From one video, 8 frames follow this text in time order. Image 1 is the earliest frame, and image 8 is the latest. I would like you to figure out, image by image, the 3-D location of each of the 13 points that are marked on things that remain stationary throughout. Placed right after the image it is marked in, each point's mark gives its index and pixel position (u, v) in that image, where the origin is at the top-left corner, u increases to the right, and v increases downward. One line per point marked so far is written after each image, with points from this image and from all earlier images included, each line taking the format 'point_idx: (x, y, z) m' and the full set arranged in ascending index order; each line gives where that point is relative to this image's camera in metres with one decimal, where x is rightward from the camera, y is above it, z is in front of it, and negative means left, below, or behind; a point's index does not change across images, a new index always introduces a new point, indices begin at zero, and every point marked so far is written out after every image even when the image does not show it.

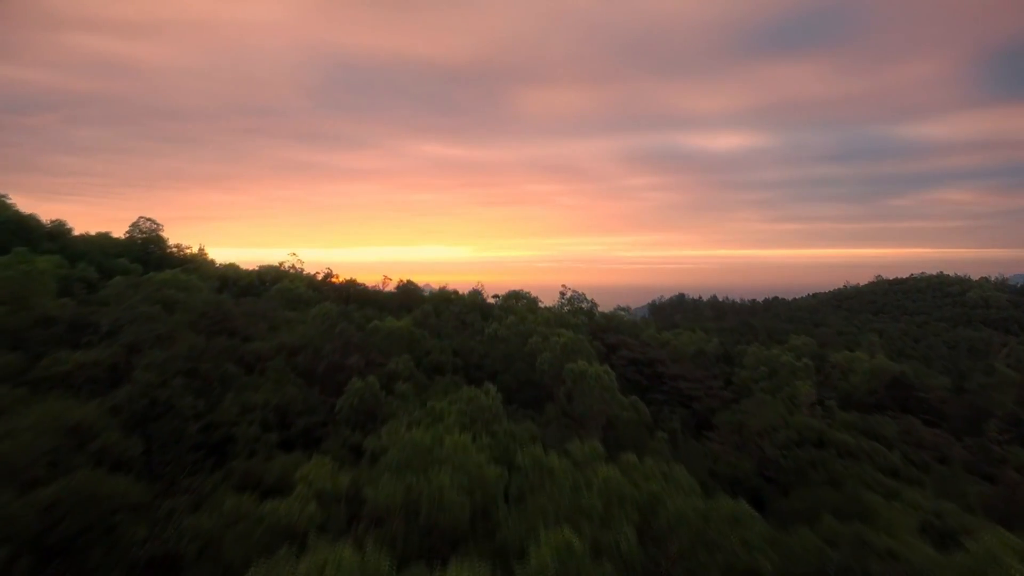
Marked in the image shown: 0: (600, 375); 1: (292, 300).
0: (+1.4, -1.4, +8.8) m
1: (-4.7, -0.3, +11.9) m
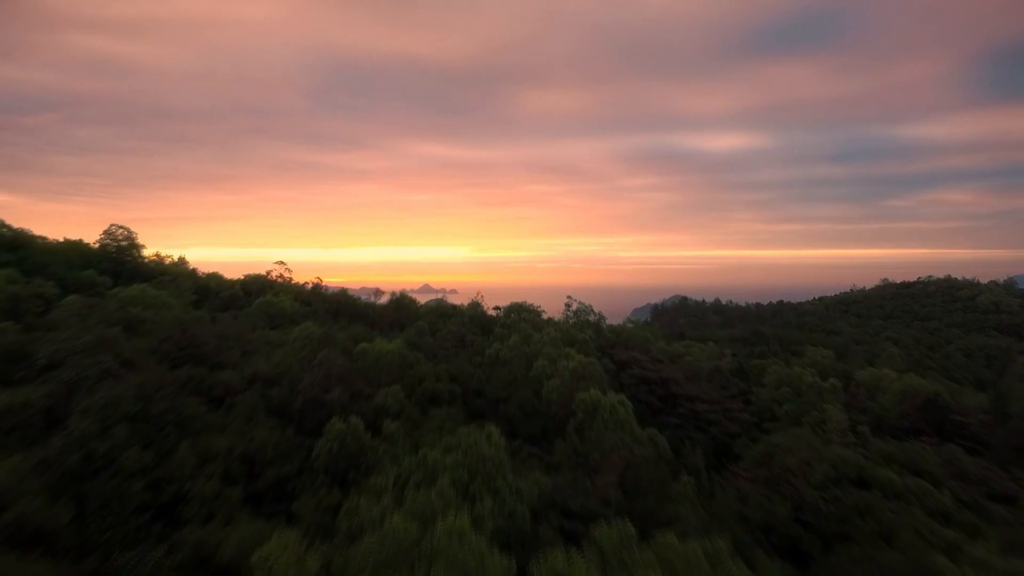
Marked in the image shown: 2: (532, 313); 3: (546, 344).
0: (+1.4, -1.7, +7.8) m
1: (-4.7, -0.5, +10.9) m
2: (+0.5, -0.7, +13.6) m
3: (+0.6, -1.0, +9.8) m
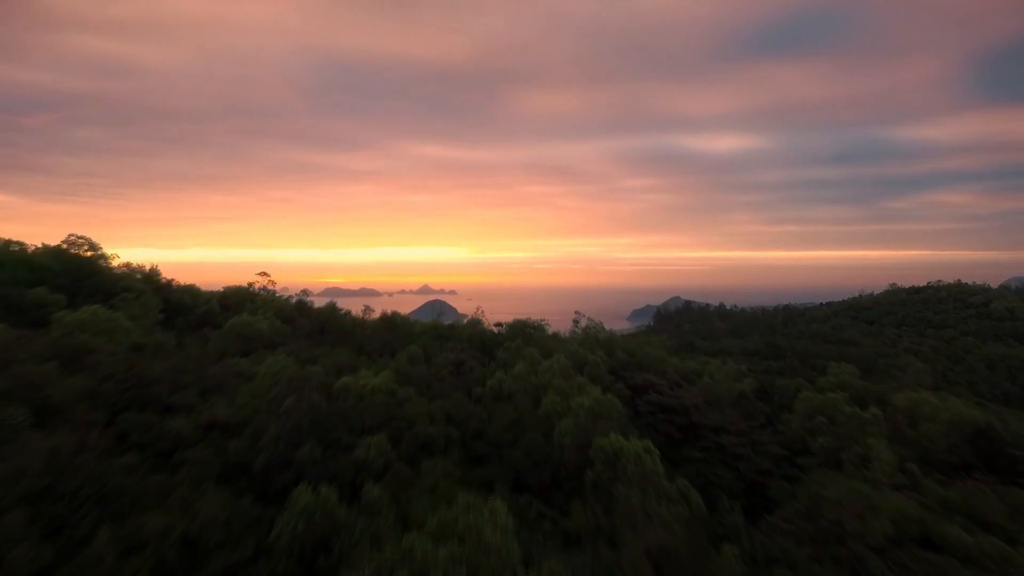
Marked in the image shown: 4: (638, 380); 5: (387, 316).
0: (+1.5, -2.0, +6.6) m
1: (-4.6, -0.9, +9.7) m
2: (+0.6, -1.0, +12.4) m
3: (+0.7, -1.3, +8.6) m
4: (+2.6, -1.9, +11.6) m
5: (-2.6, -0.6, +11.3) m
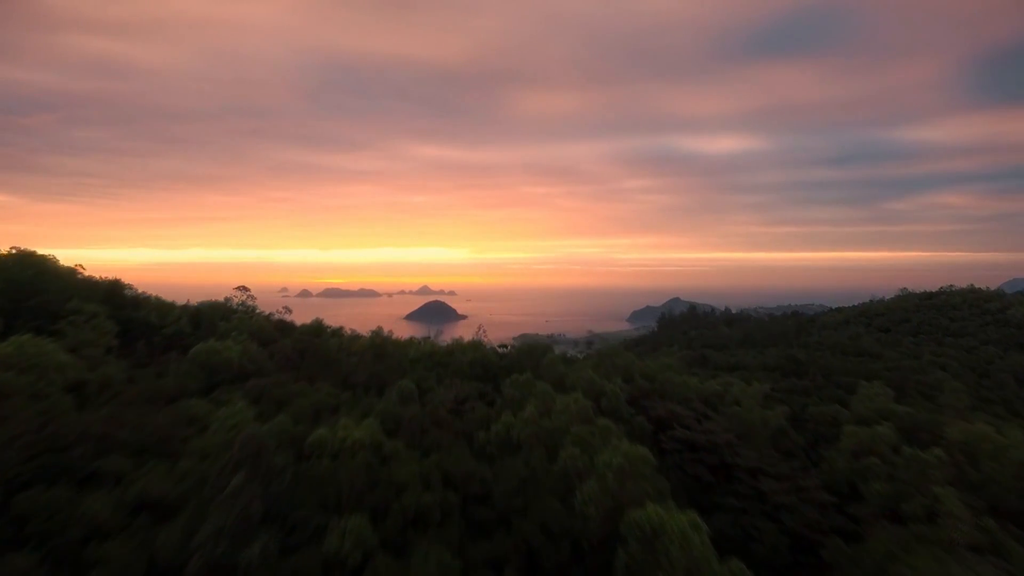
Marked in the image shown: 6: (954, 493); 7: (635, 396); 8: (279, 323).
0: (+1.6, -2.4, +5.3) m
1: (-4.5, -1.2, +8.4) m
2: (+0.7, -1.4, +11.1) m
3: (+0.8, -1.7, +7.2) m
4: (+2.8, -2.3, +10.3) m
5: (-2.4, -1.0, +10.0) m
6: (+6.6, -3.1, +8.2) m
7: (+2.4, -2.1, +10.7) m
8: (-5.0, -0.7, +11.8) m
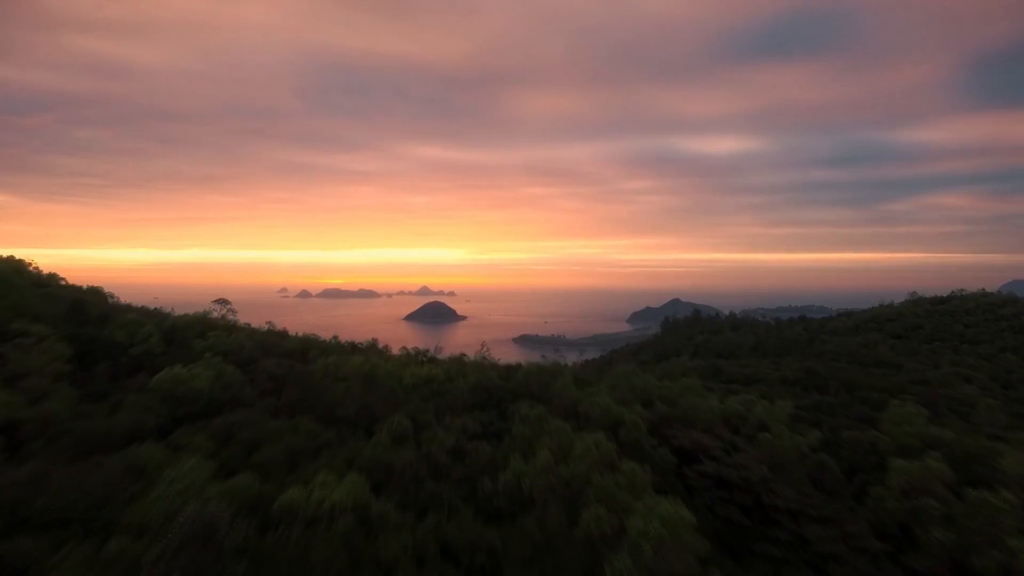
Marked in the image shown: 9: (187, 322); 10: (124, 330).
0: (+1.8, -2.6, +4.2) m
1: (-4.3, -1.5, +7.3) m
2: (+0.8, -1.6, +10.0) m
3: (+0.9, -1.9, +6.2) m
4: (+2.9, -2.5, +9.2) m
5: (-2.3, -1.2, +8.9) m
6: (+6.7, -3.3, +7.1) m
7: (+2.5, -2.4, +9.6) m
8: (-4.9, -1.0, +10.8) m
9: (-6.5, -0.7, +11.0) m
10: (-7.1, -0.7, +10.1) m
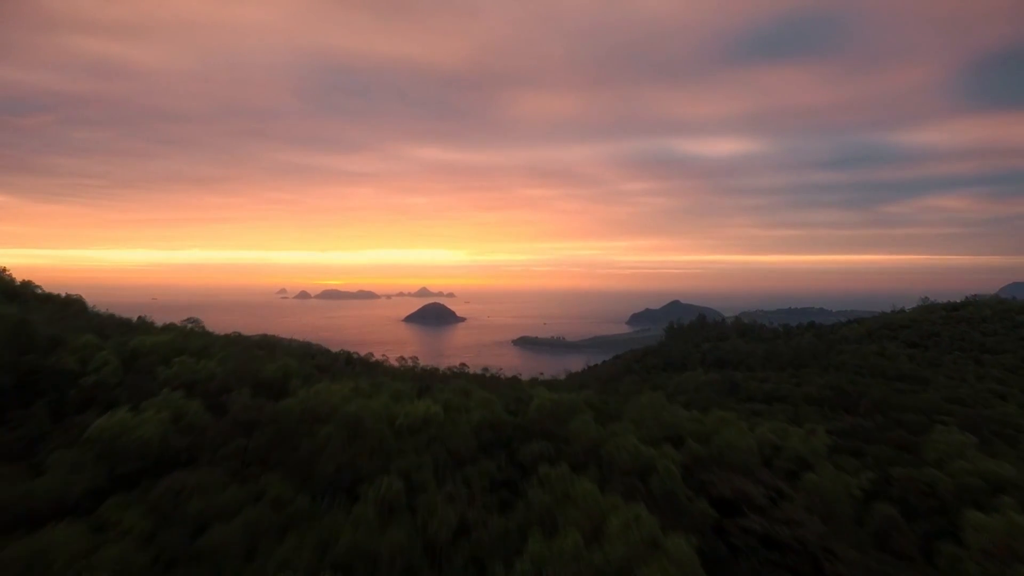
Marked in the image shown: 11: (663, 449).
0: (+1.9, -2.9, +2.9) m
1: (-4.2, -1.8, +6.0) m
2: (+0.9, -2.0, +8.7) m
3: (+1.1, -2.3, +4.9) m
4: (+3.0, -2.9, +7.9) m
5: (-2.2, -1.5, +7.6) m
6: (+6.9, -3.7, +5.8) m
7: (+2.6, -2.7, +8.3) m
8: (-4.7, -1.3, +9.4) m
9: (-6.3, -1.0, +9.7) m
10: (-6.9, -1.1, +8.8) m
11: (+2.2, -2.4, +8.3) m
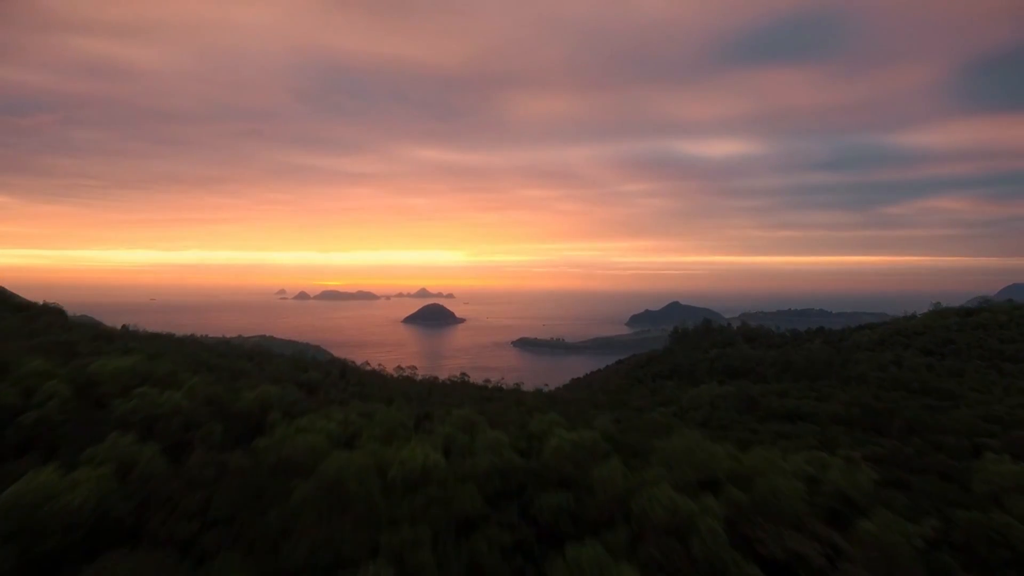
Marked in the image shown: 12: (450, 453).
0: (+2.1, -3.2, +1.7) m
1: (-4.0, -2.1, +4.8) m
2: (+1.1, -2.2, +7.5) m
3: (+1.3, -2.6, +3.7) m
4: (+3.2, -3.2, +6.7) m
5: (-2.0, -1.8, +6.4) m
6: (+7.0, -4.0, +4.7) m
7: (+2.8, -3.0, +7.1) m
8: (-4.6, -1.6, +8.2) m
9: (-6.2, -1.3, +8.5) m
10: (-6.8, -1.3, +7.6) m
11: (+2.4, -2.7, +7.1) m
12: (-0.8, -2.2, +7.4) m
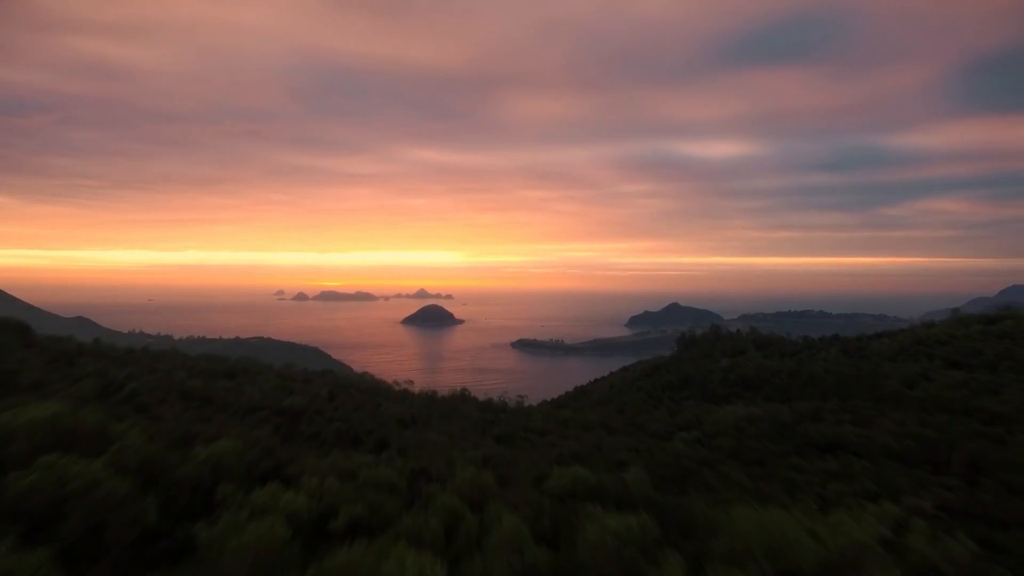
0: (+2.4, -3.6, -0.1) m
1: (-3.8, -2.5, +2.9) m
2: (+1.4, -2.7, +5.7) m
3: (+1.5, -3.0, +1.8) m
4: (+3.4, -3.6, +4.9) m
5: (-1.8, -2.2, +4.5) m
6: (+7.3, -4.4, +2.8) m
7: (+3.0, -3.4, +5.3) m
8: (-4.3, -2.0, +6.4) m
9: (-5.9, -1.7, +6.6) m
10: (-6.5, -1.7, +5.7) m
11: (+2.6, -3.1, +5.2) m
12: (-0.6, -2.6, +5.5) m
